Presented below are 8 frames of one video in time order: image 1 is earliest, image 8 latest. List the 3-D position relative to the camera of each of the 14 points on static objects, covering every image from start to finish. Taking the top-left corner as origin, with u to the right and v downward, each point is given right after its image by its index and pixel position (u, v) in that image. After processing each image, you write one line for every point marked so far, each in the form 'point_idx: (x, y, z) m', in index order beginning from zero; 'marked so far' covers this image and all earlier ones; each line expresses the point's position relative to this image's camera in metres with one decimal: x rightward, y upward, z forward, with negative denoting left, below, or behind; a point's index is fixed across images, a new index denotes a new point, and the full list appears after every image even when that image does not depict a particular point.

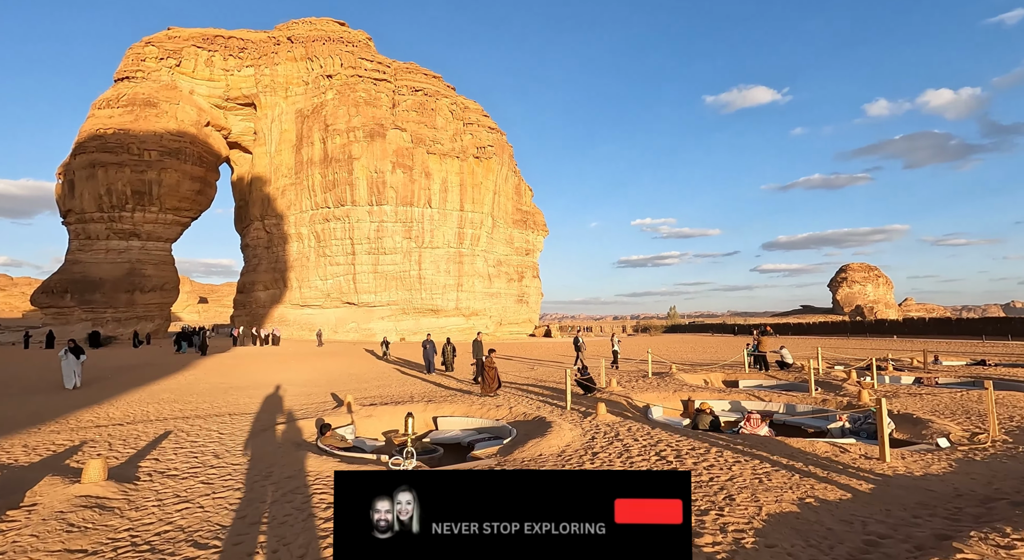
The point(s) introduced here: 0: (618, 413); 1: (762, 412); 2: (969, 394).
0: (+2.1, -2.6, +11.4) m
1: (+6.4, -3.4, +14.7) m
2: (+14.5, -3.5, +18.3) m
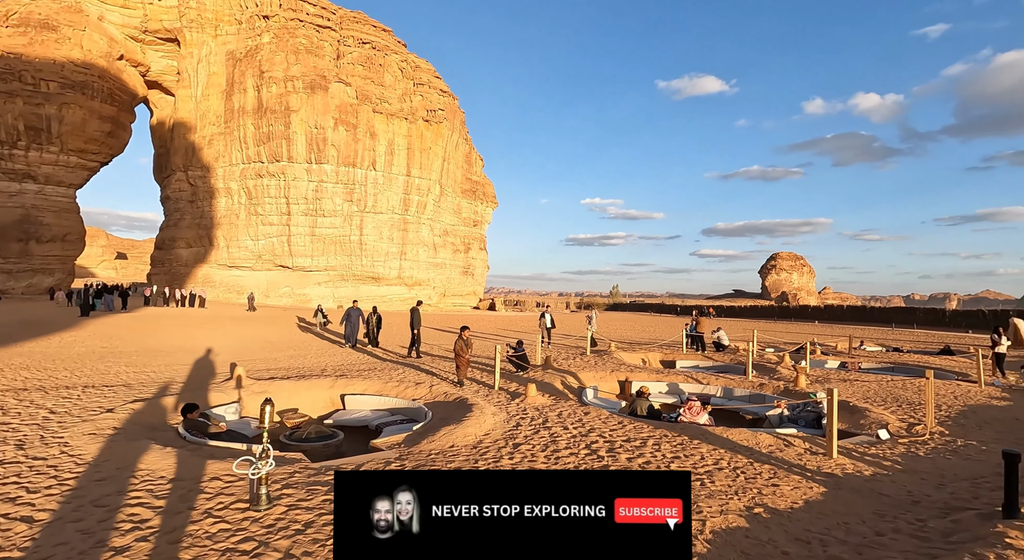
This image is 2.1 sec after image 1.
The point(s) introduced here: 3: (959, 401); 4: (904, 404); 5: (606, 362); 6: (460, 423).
0: (+0.7, -2.0, +10.6) m
1: (+4.7, -2.9, +14.3) m
2: (+12.4, -3.2, +18.7) m
3: (+12.0, -3.2, +15.7) m
4: (+9.5, -3.0, +14.3) m
5: (+3.2, -2.6, +18.5) m
6: (-0.7, -1.8, +7.2) m
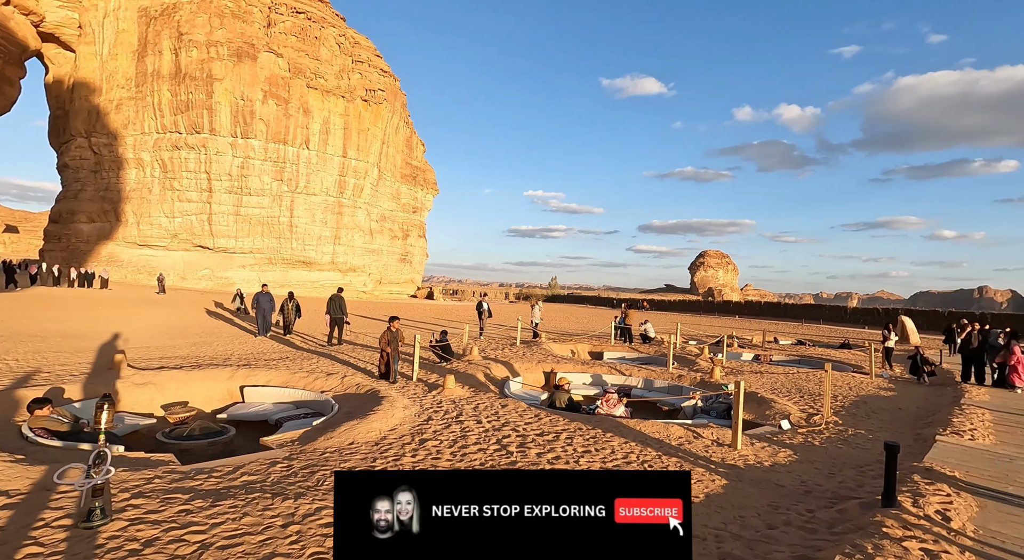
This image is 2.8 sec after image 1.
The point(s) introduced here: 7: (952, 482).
0: (-0.8, -1.9, +10.3) m
1: (+2.8, -2.7, +14.5) m
2: (+9.9, -3.1, +19.7) m
3: (+9.8, -3.2, +16.7) m
4: (+7.6, -3.0, +15.0) m
5: (+0.8, -2.3, +18.5) m
6: (-1.7, -1.6, +6.8) m
7: (+5.1, -2.3, +6.7) m
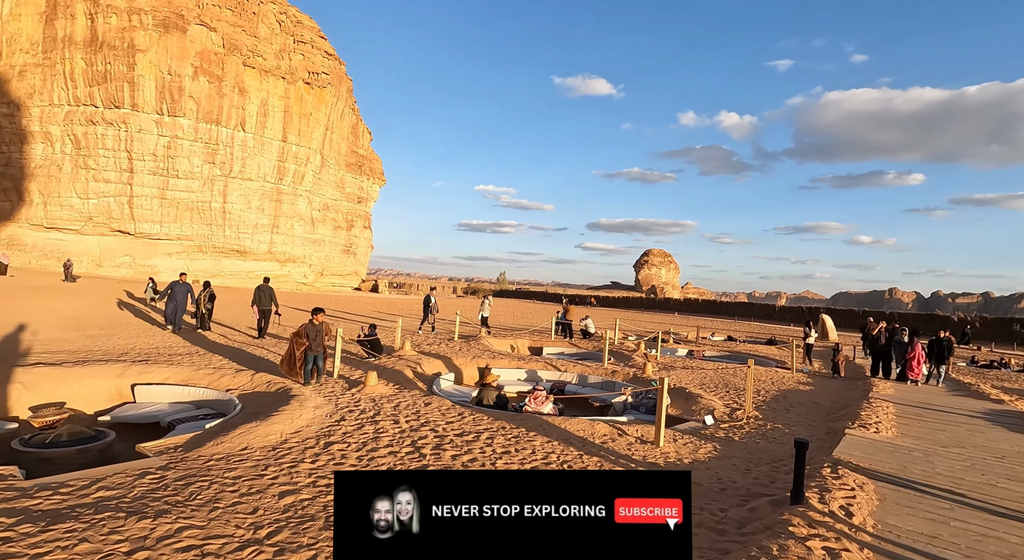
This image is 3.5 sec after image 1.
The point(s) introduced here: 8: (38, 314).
0: (-2.0, -1.7, +9.9) m
1: (+1.1, -2.6, +14.4) m
2: (+7.7, -3.1, +20.3) m
3: (+7.9, -3.2, +17.3) m
4: (+5.8, -2.9, +15.4) m
5: (-1.2, -2.1, +18.2) m
6: (-2.6, -1.5, +6.3) m
7: (+4.1, -2.3, +6.9) m
8: (-13.1, -0.9, +16.0) m
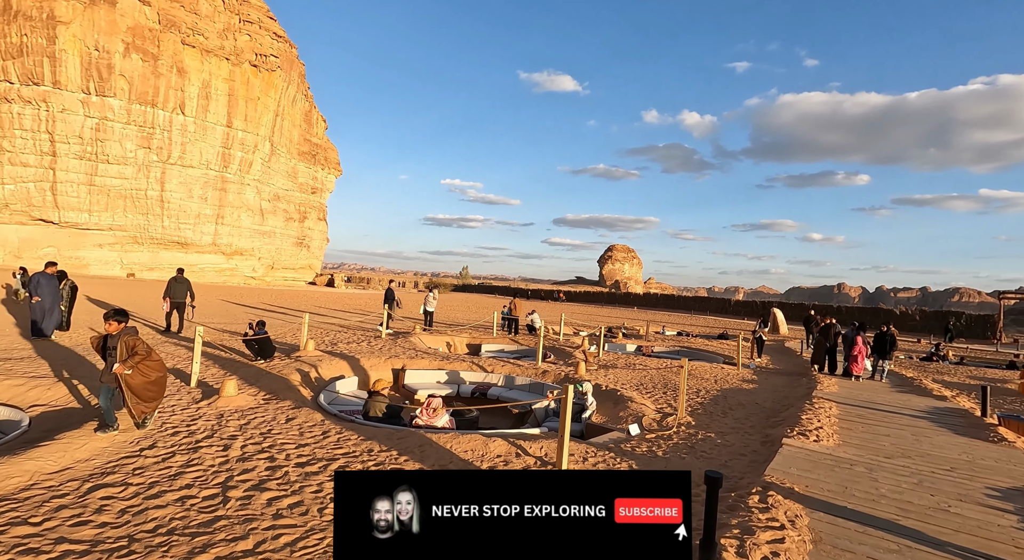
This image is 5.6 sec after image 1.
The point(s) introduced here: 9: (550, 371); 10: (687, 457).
0: (-3.5, -1.6, +8.4) m
1: (-0.7, -2.4, +13.1) m
2: (+5.5, -2.9, +19.4) m
3: (+5.9, -3.0, +16.5) m
4: (+4.0, -2.8, +14.4) m
5: (-3.3, -1.9, +16.7) m
6: (-3.9, -1.4, +4.8) m
7: (+2.8, -2.3, +5.8) m
8: (-15.0, -0.7, +13.8) m
9: (+1.0, -2.5, +15.6) m
10: (+2.5, -2.4, +7.8) m
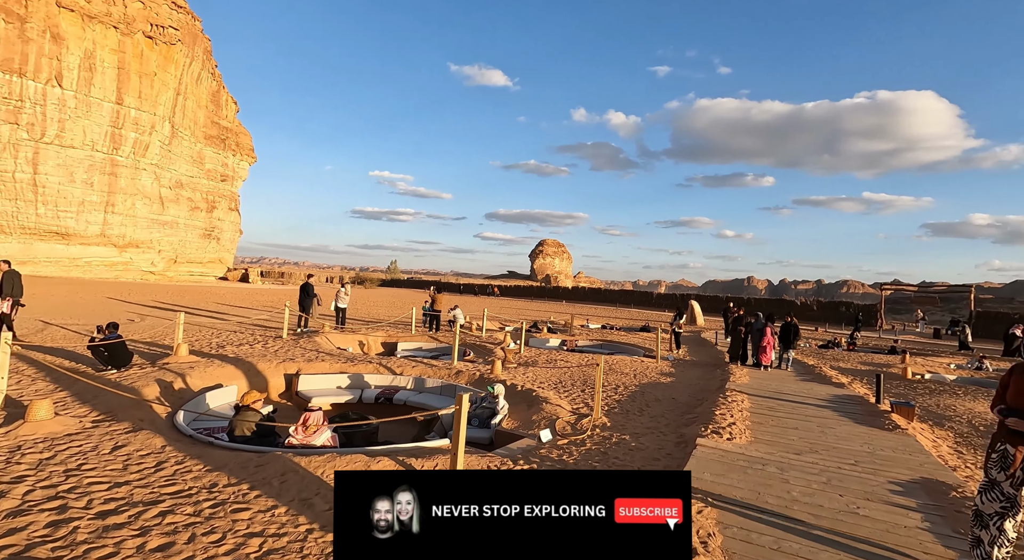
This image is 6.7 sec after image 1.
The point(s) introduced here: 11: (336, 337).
0: (-4.9, -1.5, +7.0) m
1: (-2.7, -2.3, +12.0) m
2: (+2.7, -2.7, +19.1) m
3: (+3.5, -2.8, +16.2) m
4: (+1.8, -2.6, +13.9) m
5: (-5.6, -1.8, +15.3) m
6: (-4.8, -1.4, +3.4) m
7: (+1.8, -2.2, +5.2) m
8: (-16.9, -0.6, +11.0) m
9: (-1.2, -2.3, +14.7) m
10: (+1.2, -2.3, +7.2) m
11: (-6.0, -1.9, +19.3) m
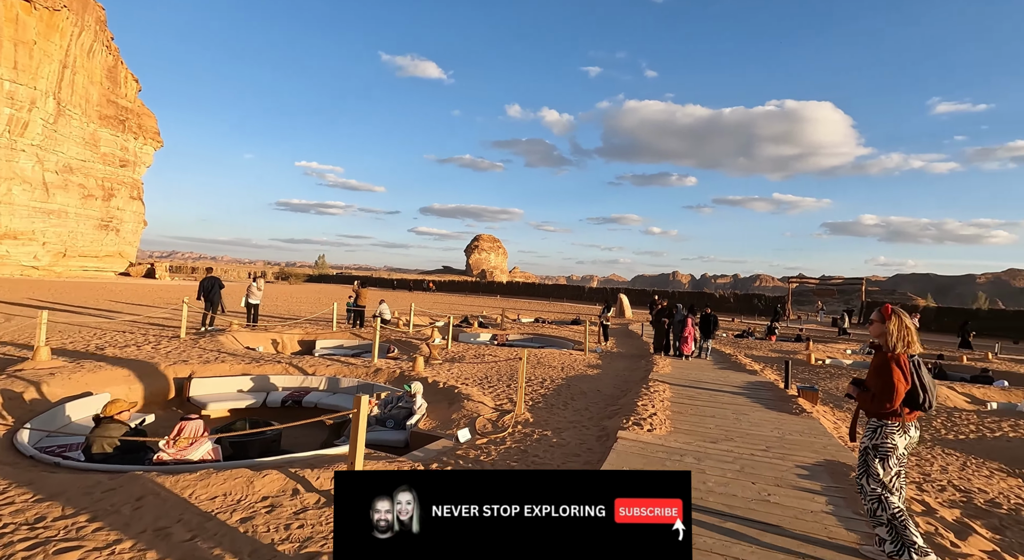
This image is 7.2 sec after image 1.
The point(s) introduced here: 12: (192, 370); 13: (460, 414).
0: (-5.9, -1.4, +5.9) m
1: (-4.3, -2.2, +11.1) m
2: (+0.2, -2.5, +18.7) m
3: (+1.3, -2.6, +16.0) m
4: (0.0, -2.5, +13.5) m
5: (-7.6, -1.6, +14.0) m
6: (-5.3, -1.3, +2.3) m
7: (+0.9, -2.1, +4.9) m
8: (-18.3, -0.6, +8.4) m
9: (-3.1, -2.2, +13.9) m
10: (+0.1, -2.2, +6.8) m
11: (-8.4, -1.7, +18.0) m
12: (-6.2, -1.7, +11.2) m
13: (-0.9, -2.4, +10.3) m
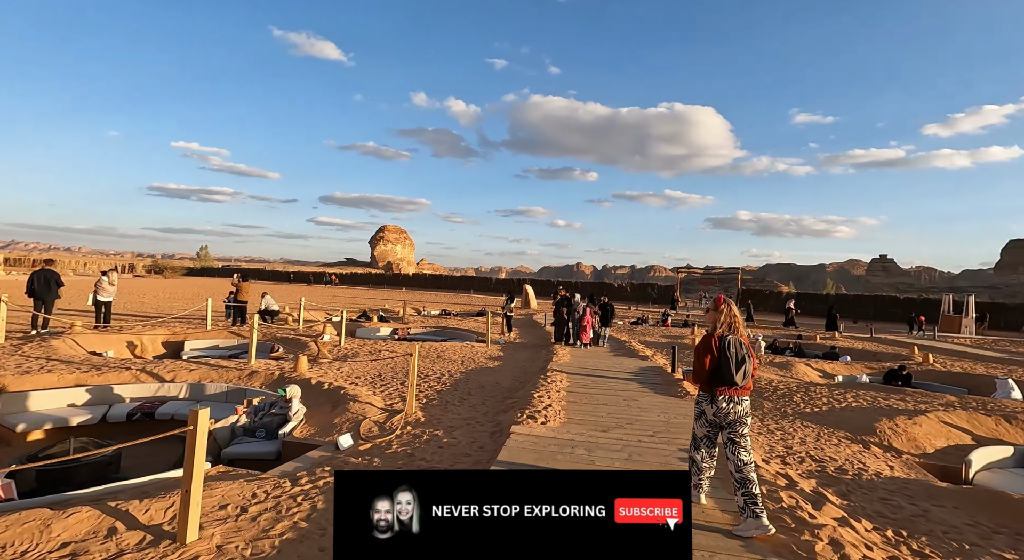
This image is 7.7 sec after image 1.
0: (-7.0, -1.4, +4.3) m
1: (-6.3, -2.1, +9.7) m
2: (-3.1, -2.2, +18.0) m
3: (-1.5, -2.4, +15.5) m
4: (-2.5, -2.3, +12.8) m
5: (-10.1, -1.5, +12.0) m
6: (-5.8, -1.4, +0.8) m
7: (-0.1, -2.1, +4.4) m
8: (-19.6, -0.6, +4.6) m
9: (-5.6, -2.0, +12.7) m
10: (-1.2, -2.2, +6.1) m
11: (-11.5, -1.6, +15.7) m
12: (-8.1, -1.6, +9.4) m
13: (-2.8, -2.3, +9.4) m
